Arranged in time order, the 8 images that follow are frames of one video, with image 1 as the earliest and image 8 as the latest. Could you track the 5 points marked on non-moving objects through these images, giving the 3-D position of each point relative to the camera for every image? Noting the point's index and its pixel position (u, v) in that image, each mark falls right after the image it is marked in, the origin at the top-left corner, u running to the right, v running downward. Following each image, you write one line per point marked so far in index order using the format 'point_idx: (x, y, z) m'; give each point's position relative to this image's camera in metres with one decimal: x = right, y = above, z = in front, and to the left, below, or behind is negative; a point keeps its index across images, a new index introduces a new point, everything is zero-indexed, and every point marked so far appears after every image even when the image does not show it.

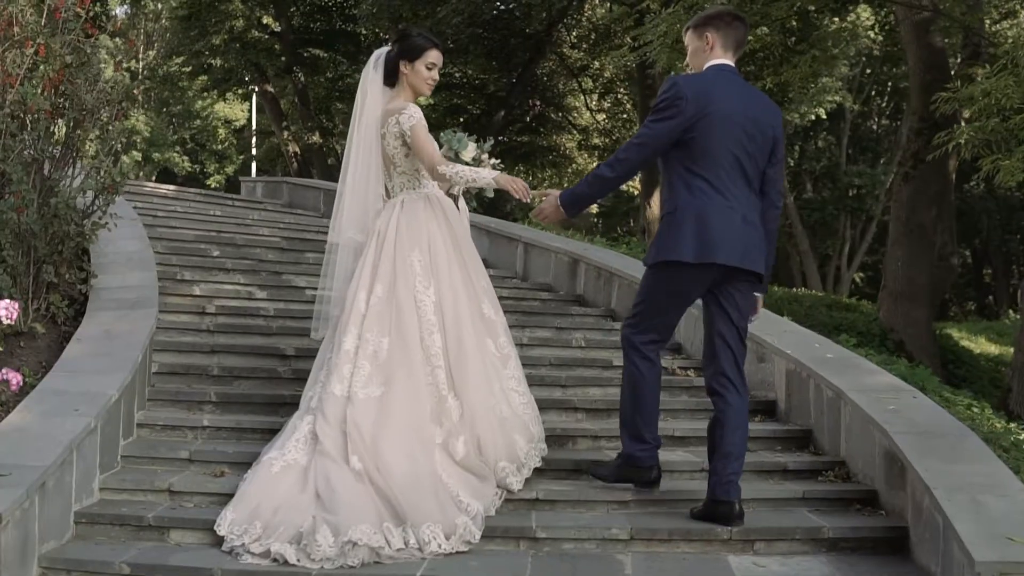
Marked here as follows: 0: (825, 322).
0: (+2.4, -0.3, +15.1) m
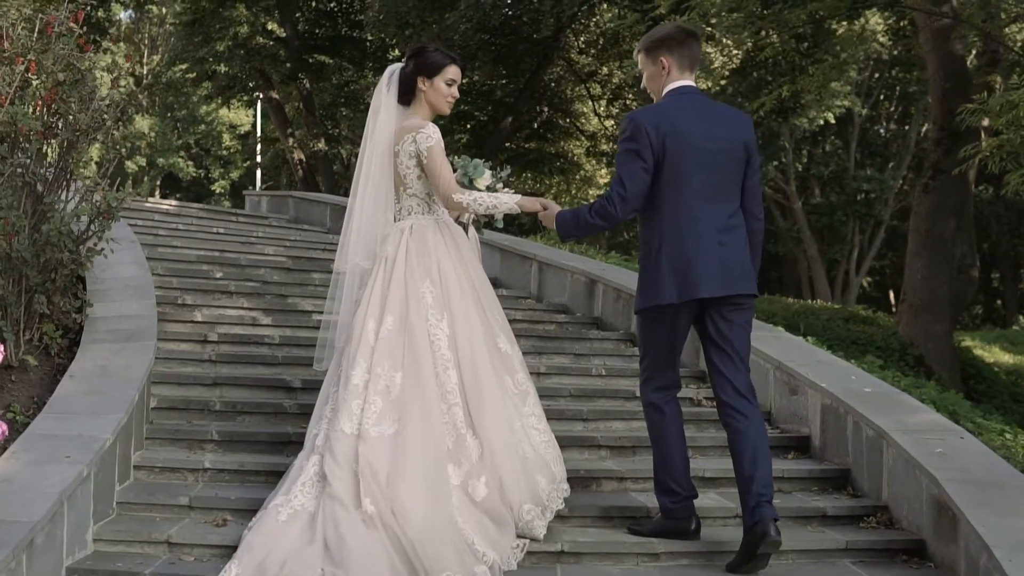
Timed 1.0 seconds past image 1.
0: (+2.5, -0.4, +14.7) m
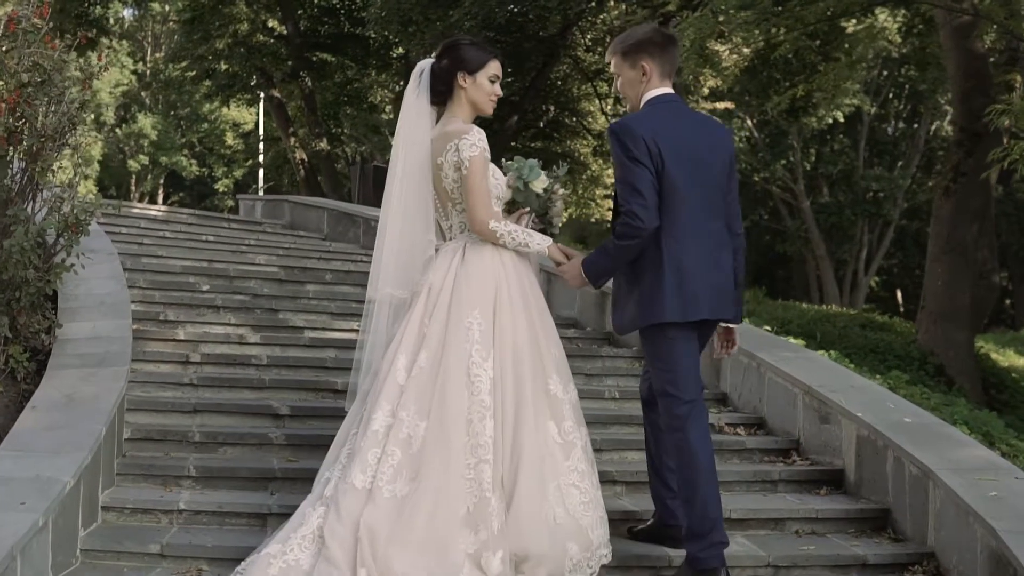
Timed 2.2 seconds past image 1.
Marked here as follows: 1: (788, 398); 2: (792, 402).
0: (+2.5, -0.4, +14.2) m
1: (+0.9, -0.3, +6.0) m
2: (+0.9, -0.3, +5.9) m
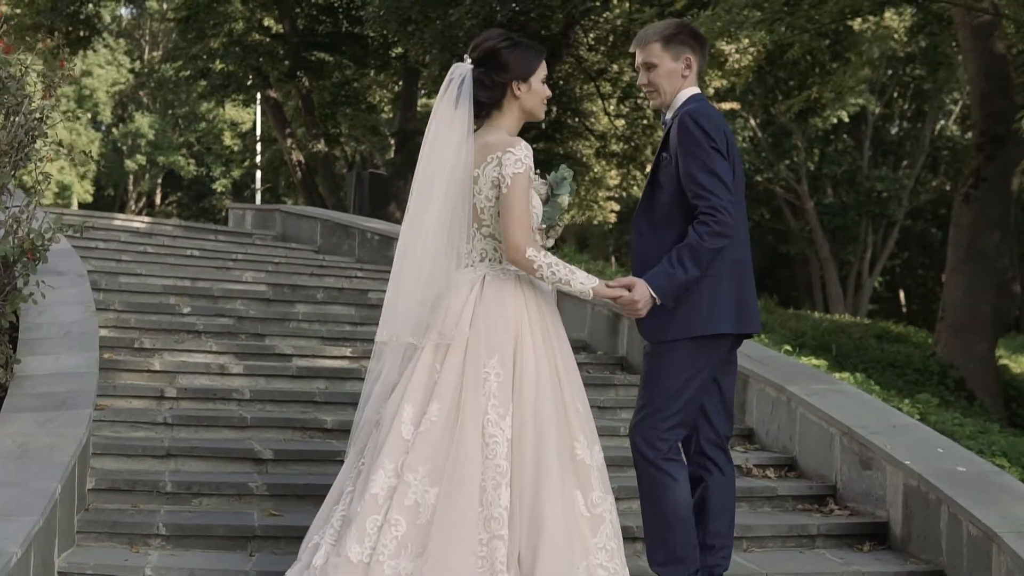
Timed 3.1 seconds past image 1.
0: (+2.6, -0.5, +13.7) m
1: (+0.9, -0.4, +5.4) m
2: (+0.9, -0.4, +5.4) m
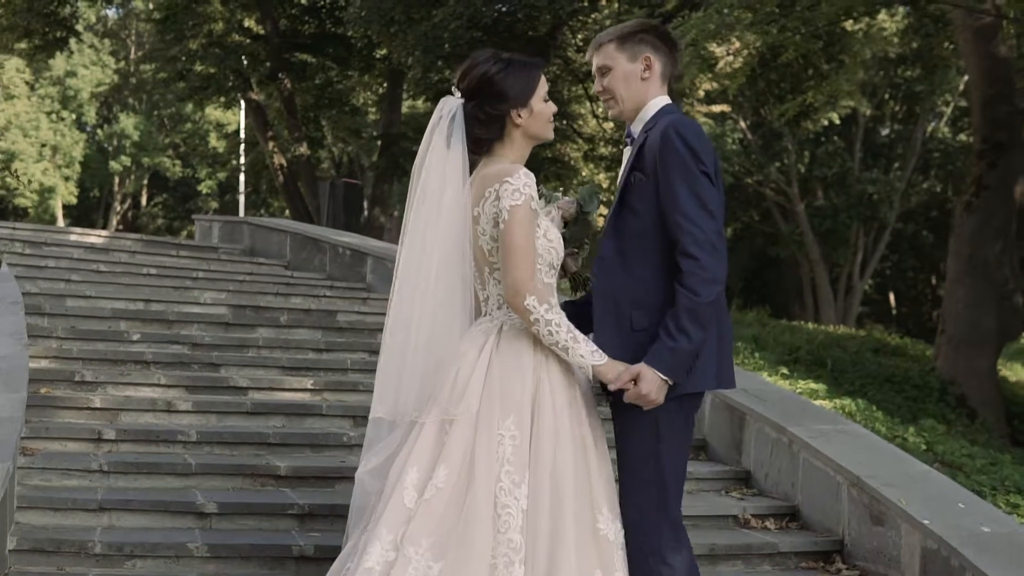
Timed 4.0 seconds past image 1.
0: (+2.4, -0.6, +13.1) m
1: (+0.8, -0.5, +4.9) m
2: (+0.8, -0.5, +4.9) m
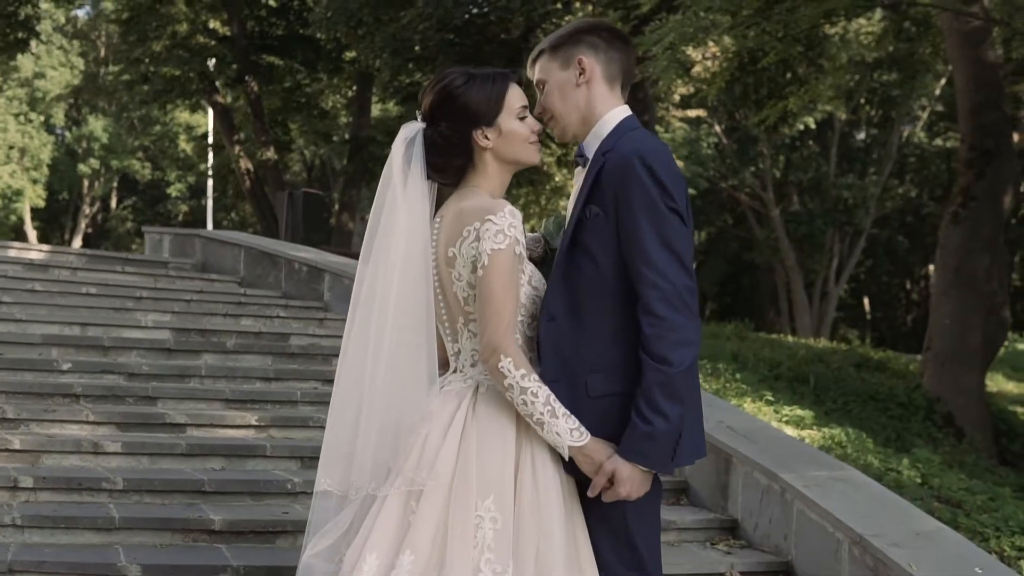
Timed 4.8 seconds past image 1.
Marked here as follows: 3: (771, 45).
0: (+2.2, -0.6, +12.7) m
1: (+0.7, -0.6, +4.4) m
2: (+0.7, -0.6, +4.4) m
3: (+1.6, +1.5, +12.1) m
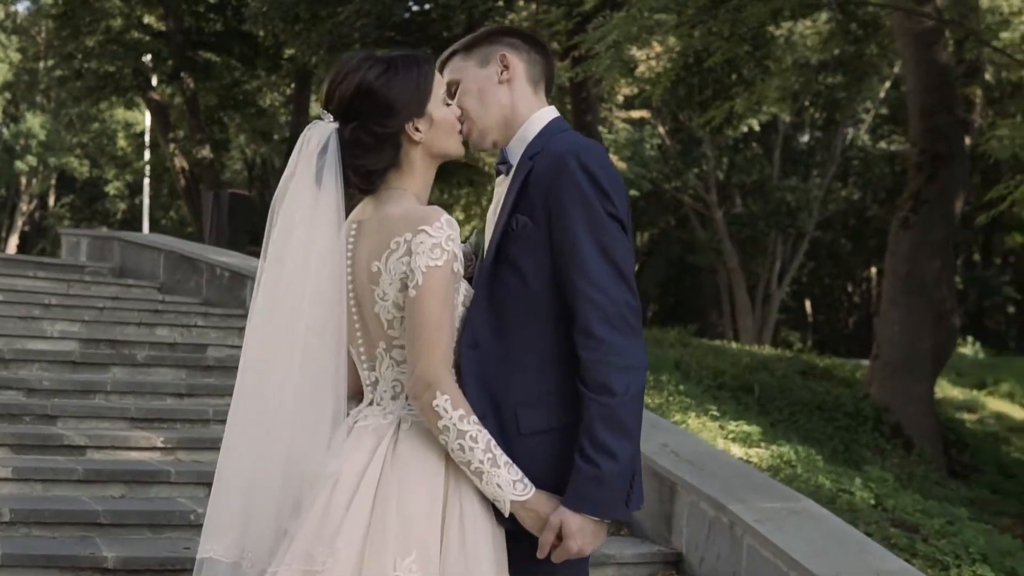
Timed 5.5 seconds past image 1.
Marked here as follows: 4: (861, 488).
0: (+1.8, -0.7, +12.3) m
1: (+0.6, -0.6, +4.0) m
2: (+0.6, -0.6, +4.0) m
3: (+1.3, +1.5, +11.8) m
4: (+1.2, -0.7, +6.8) m
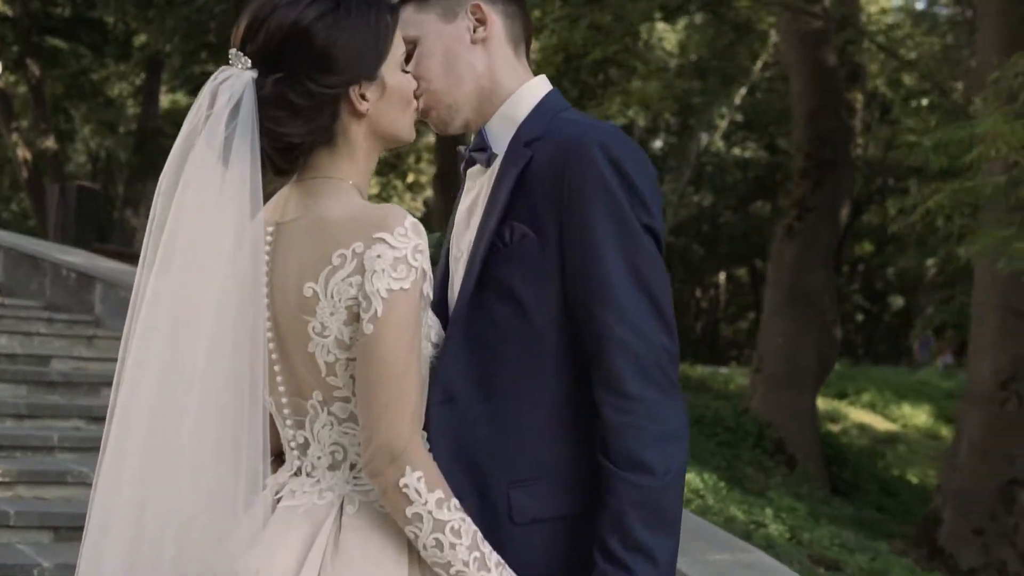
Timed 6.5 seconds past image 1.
0: (+1.0, -0.7, +11.8) m
1: (+0.4, -0.7, +3.4) m
2: (+0.4, -0.7, +3.4) m
3: (+0.5, +1.5, +11.2) m
4: (+0.8, -0.7, +6.2) m
